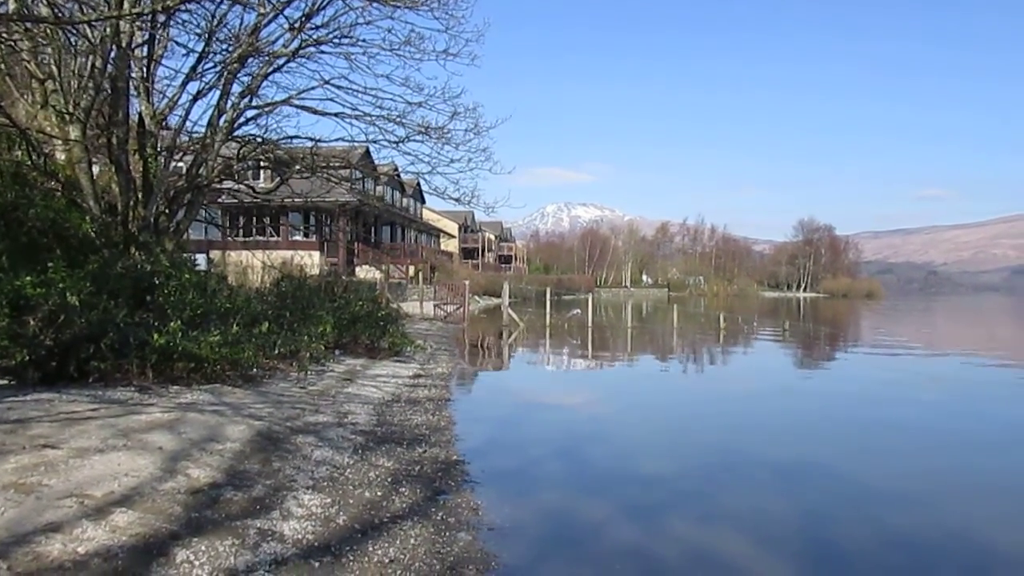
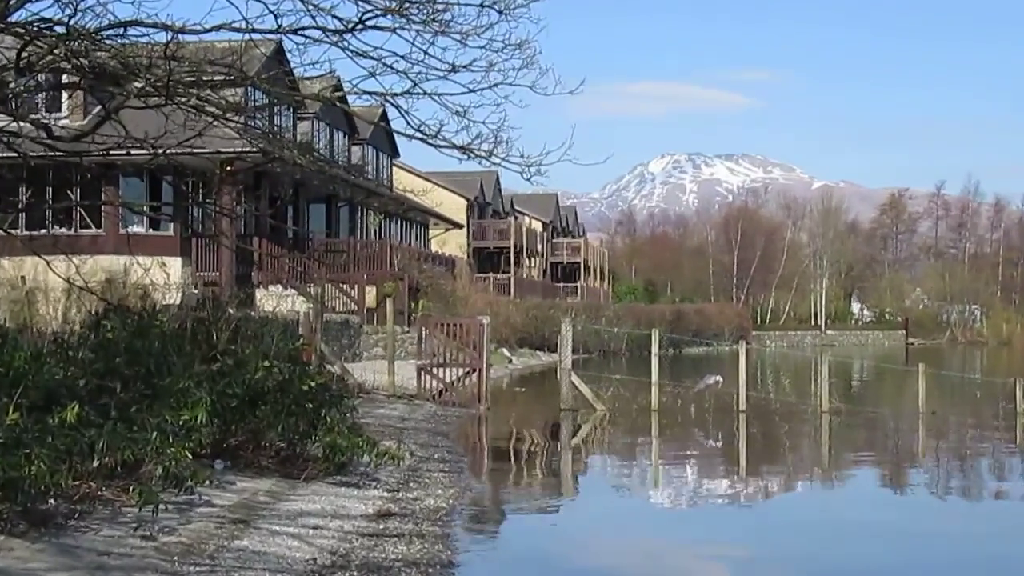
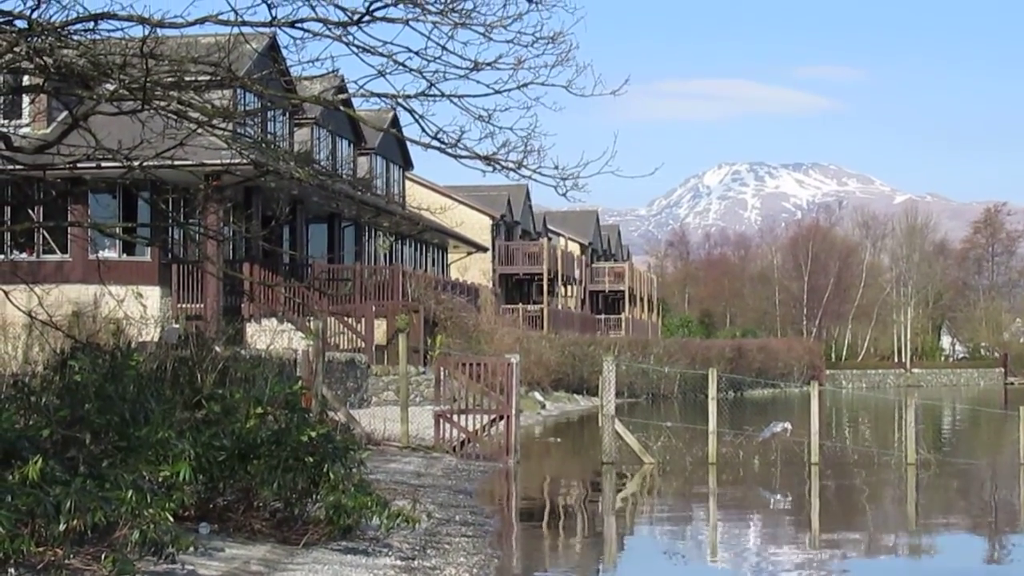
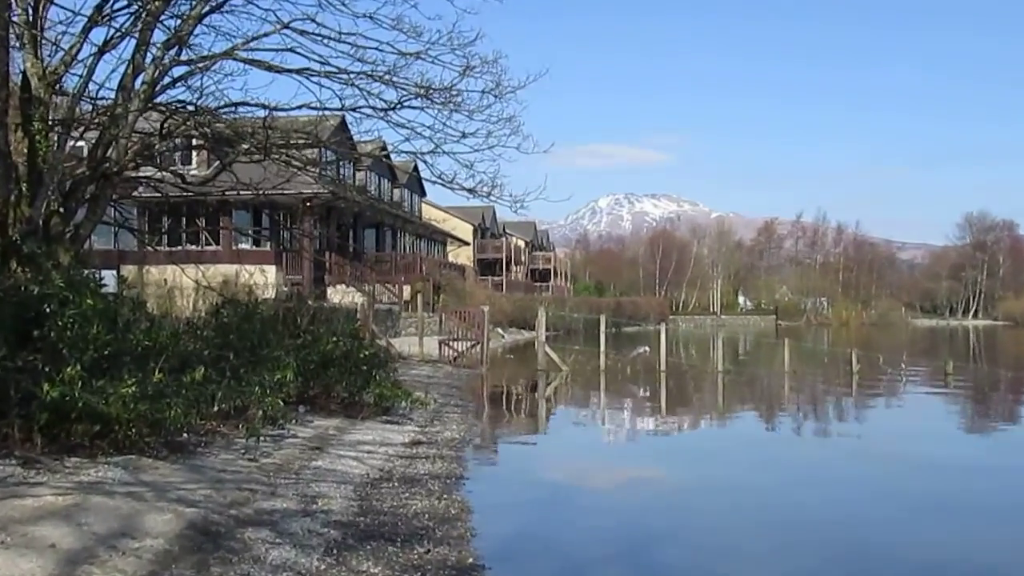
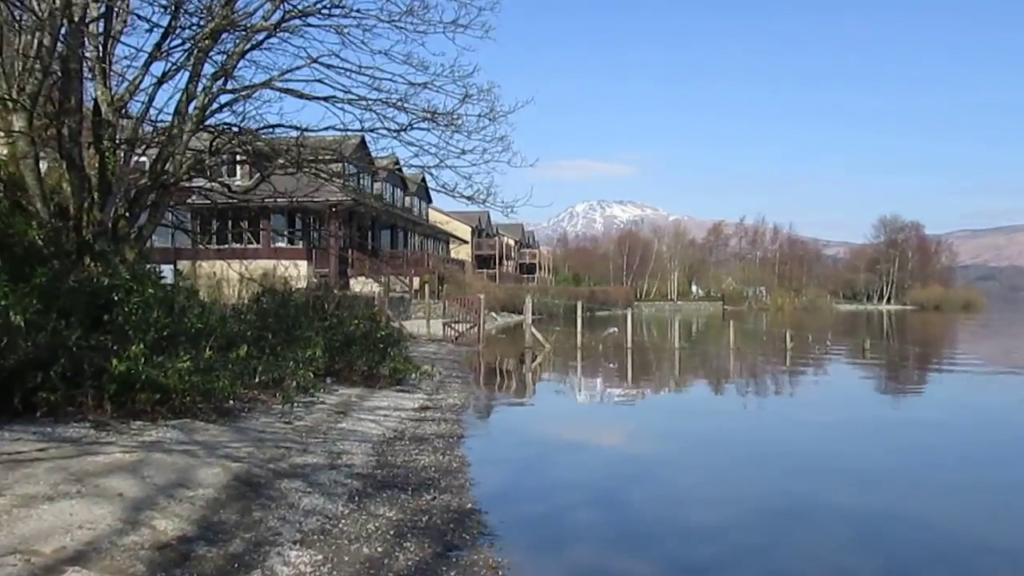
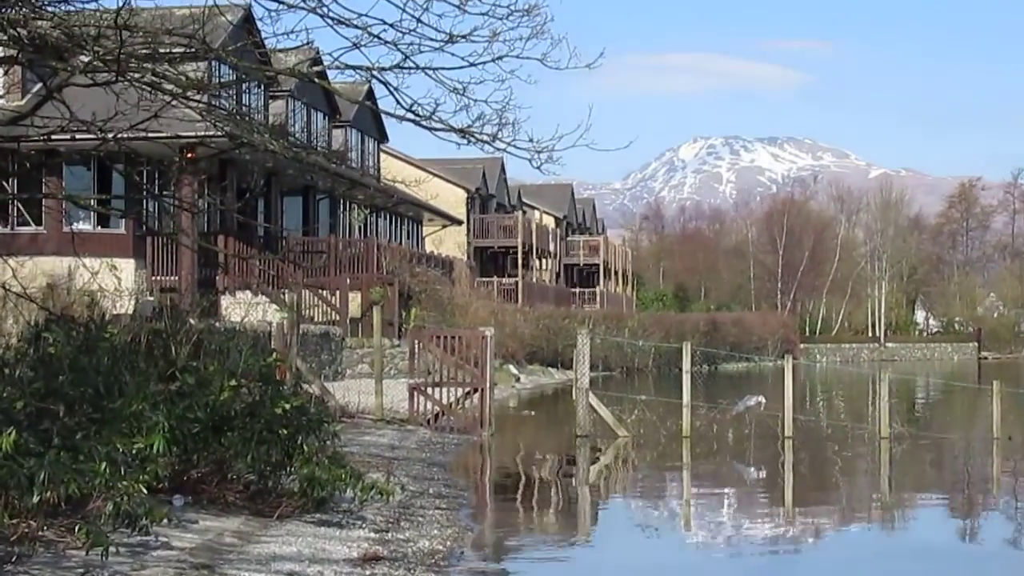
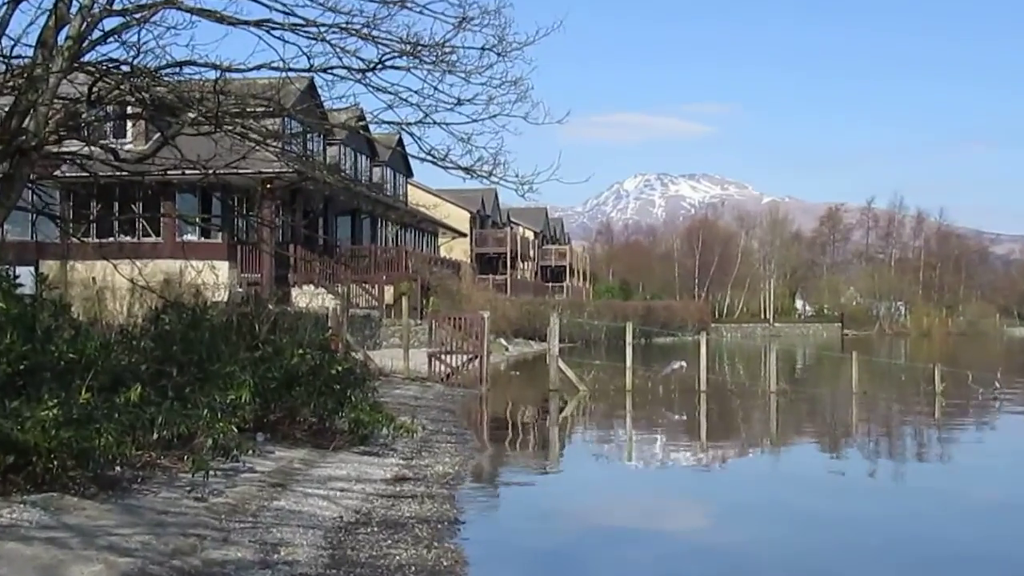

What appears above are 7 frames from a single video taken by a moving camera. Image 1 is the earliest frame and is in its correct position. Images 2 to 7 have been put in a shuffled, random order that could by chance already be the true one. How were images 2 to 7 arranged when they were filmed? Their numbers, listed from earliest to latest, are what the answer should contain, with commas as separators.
5, 4, 7, 2, 6, 3
